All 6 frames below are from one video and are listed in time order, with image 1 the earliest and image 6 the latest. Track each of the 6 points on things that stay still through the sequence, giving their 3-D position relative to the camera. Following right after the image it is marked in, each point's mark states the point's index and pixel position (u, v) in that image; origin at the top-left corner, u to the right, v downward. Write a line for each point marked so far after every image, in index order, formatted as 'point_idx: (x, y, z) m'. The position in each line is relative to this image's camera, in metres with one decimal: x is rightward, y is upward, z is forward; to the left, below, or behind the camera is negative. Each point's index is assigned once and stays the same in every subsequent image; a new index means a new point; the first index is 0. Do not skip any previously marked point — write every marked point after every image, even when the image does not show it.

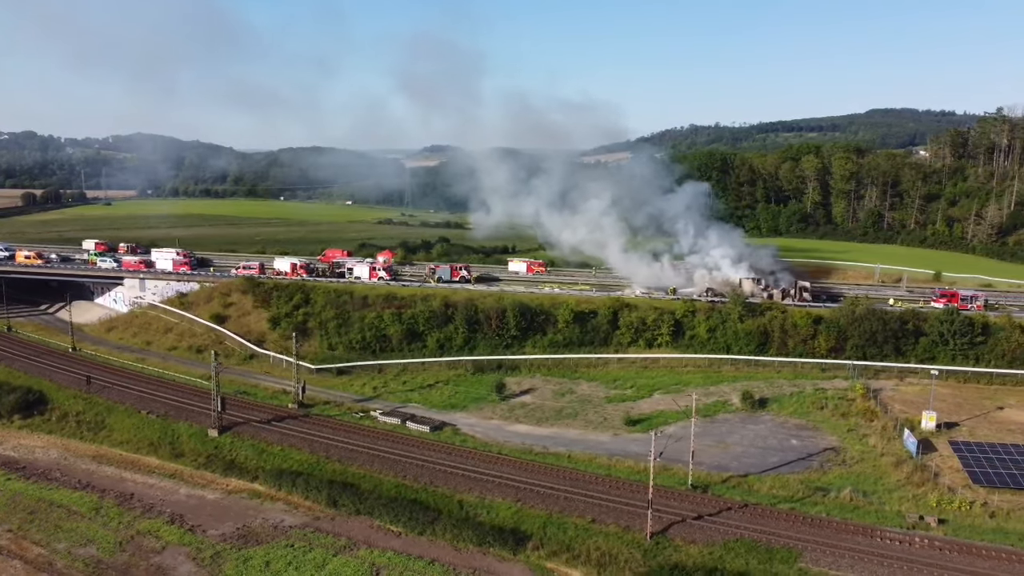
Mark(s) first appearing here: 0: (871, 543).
0: (+8.6, -6.2, +17.8) m
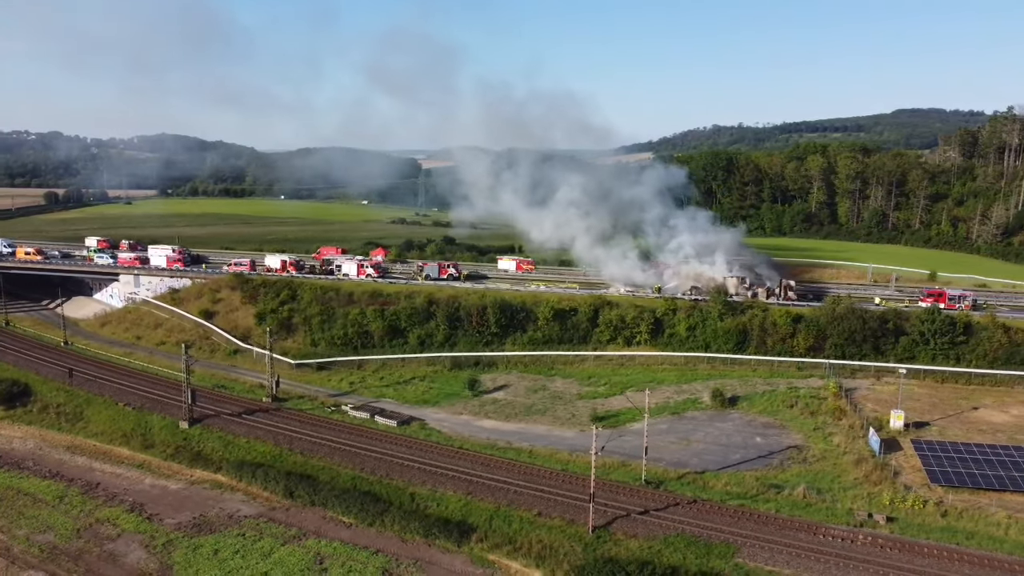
0: (+7.2, -6.1, +17.7) m
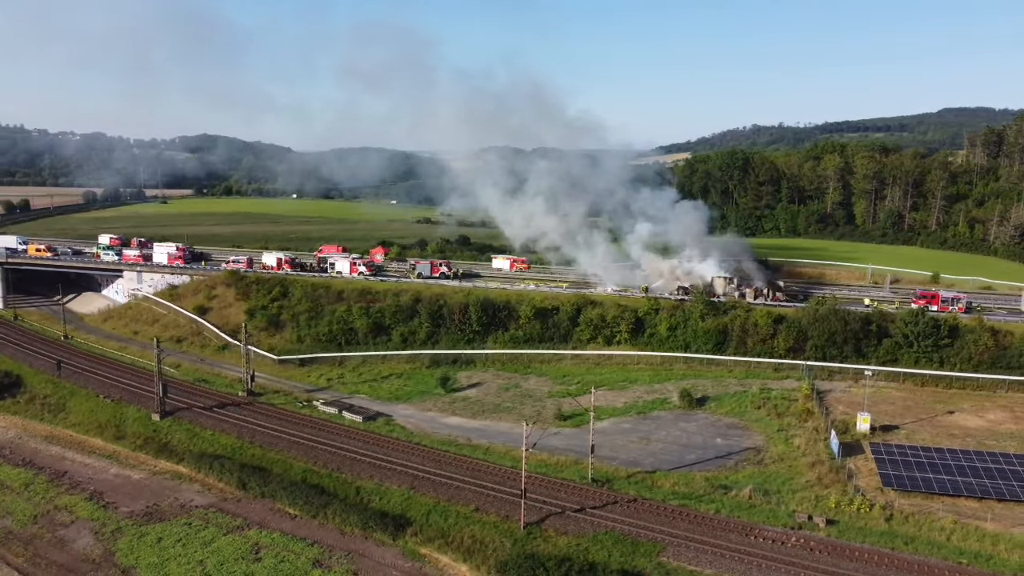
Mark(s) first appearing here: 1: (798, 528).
0: (+5.5, -6.0, +17.6) m
1: (+7.2, -6.1, +18.6) m
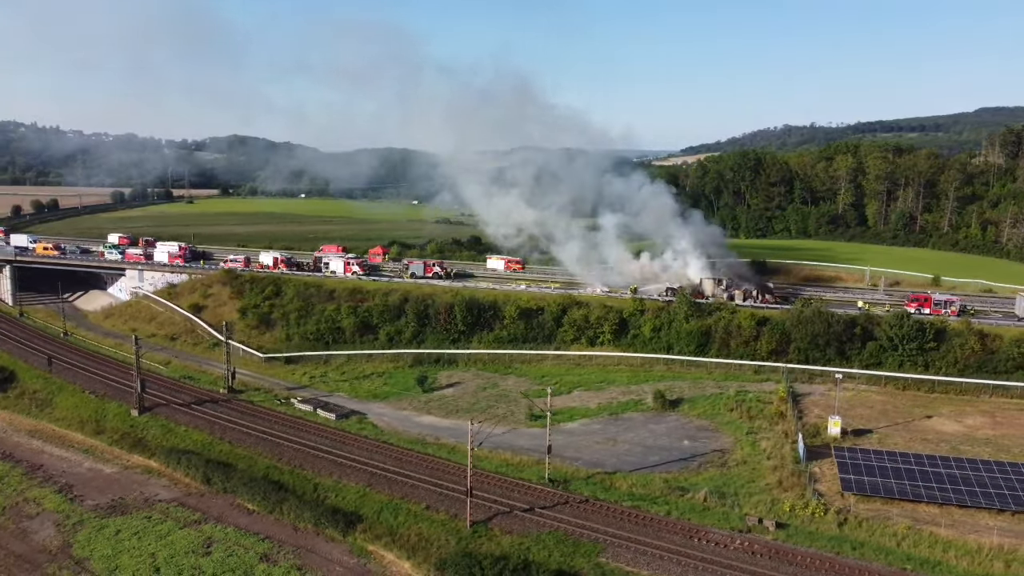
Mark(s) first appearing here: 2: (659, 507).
0: (+4.1, -6.1, +17.5) m
1: (+5.9, -6.1, +18.5) m
2: (+4.0, -5.9, +20.0) m
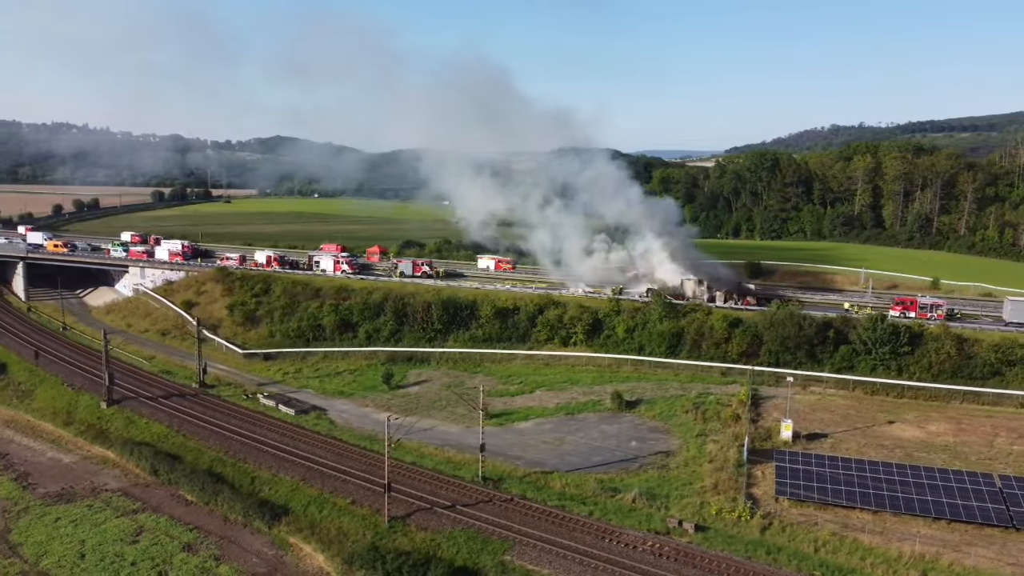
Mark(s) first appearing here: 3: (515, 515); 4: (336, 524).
0: (+2.0, -6.1, +17.5) m
1: (+3.8, -6.1, +18.3) m
2: (+2.0, -5.9, +19.9) m
3: (+0.1, -5.9, +19.1) m
4: (-4.5, -6.1, +18.9) m
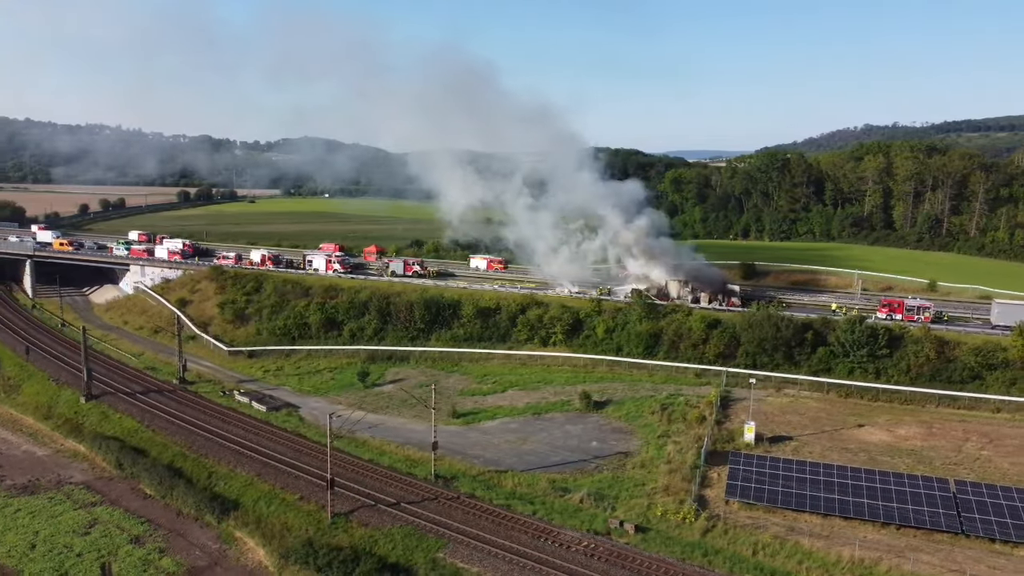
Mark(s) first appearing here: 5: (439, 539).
0: (+0.4, -6.1, +17.5) m
1: (+2.3, -6.1, +18.3) m
2: (+0.5, -5.9, +20.0) m
3: (-1.4, -5.8, +19.2) m
4: (-6.0, -6.0, +19.1) m
5: (-1.7, -6.0, +17.6) m
